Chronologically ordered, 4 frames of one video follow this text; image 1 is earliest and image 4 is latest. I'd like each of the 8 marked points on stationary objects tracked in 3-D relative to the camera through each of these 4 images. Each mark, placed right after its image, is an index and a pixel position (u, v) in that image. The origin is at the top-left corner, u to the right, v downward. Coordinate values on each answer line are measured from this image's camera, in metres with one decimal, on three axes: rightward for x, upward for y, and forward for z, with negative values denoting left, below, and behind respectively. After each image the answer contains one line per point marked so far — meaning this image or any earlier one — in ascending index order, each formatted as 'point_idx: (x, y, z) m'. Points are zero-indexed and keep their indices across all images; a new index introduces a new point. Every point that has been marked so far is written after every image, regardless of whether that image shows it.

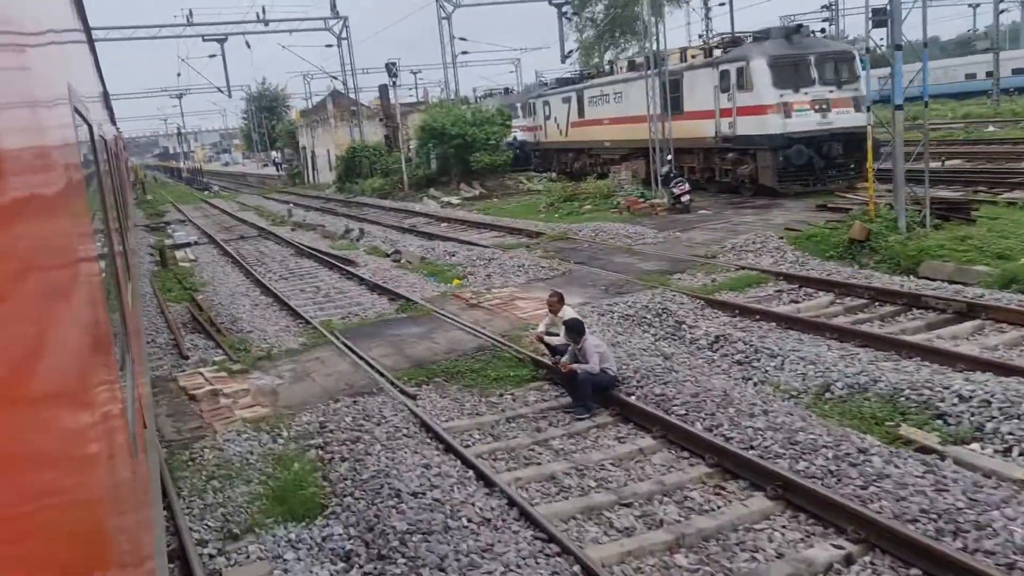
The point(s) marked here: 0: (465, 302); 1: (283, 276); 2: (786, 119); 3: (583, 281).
0: (-0.5, -0.2, +10.3) m
1: (-3.9, +0.2, +15.1) m
2: (+4.8, +3.0, +15.5) m
3: (+0.8, +0.1, +10.6) m
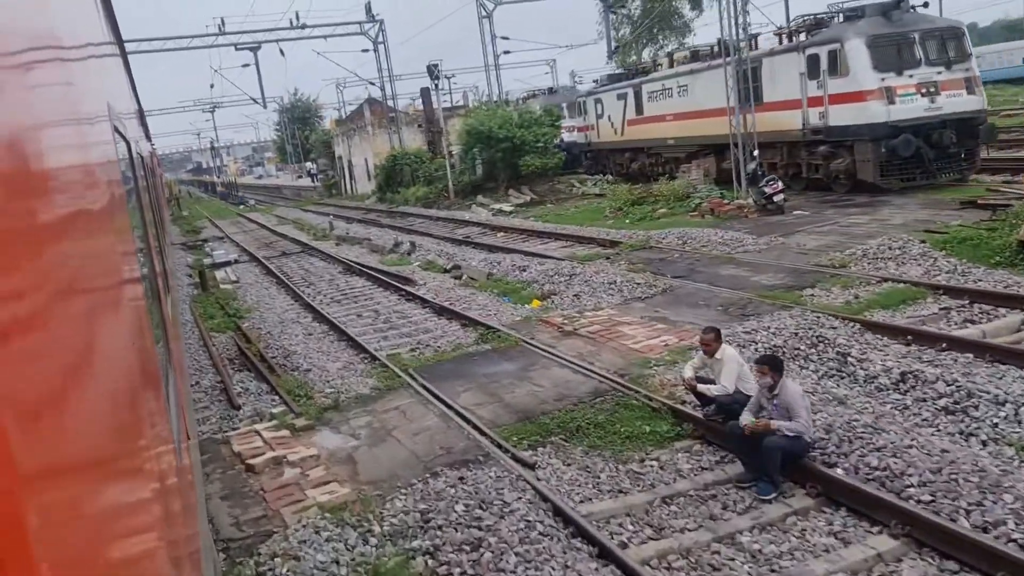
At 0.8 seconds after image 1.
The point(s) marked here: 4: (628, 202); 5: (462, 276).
0: (+0.4, -0.4, +8.8) m
1: (-2.7, -0.2, +13.7) m
2: (+5.9, +2.8, +13.8) m
3: (+1.8, -0.1, +9.1) m
4: (+2.3, +1.7, +17.9) m
5: (-0.8, +0.2, +13.9) m
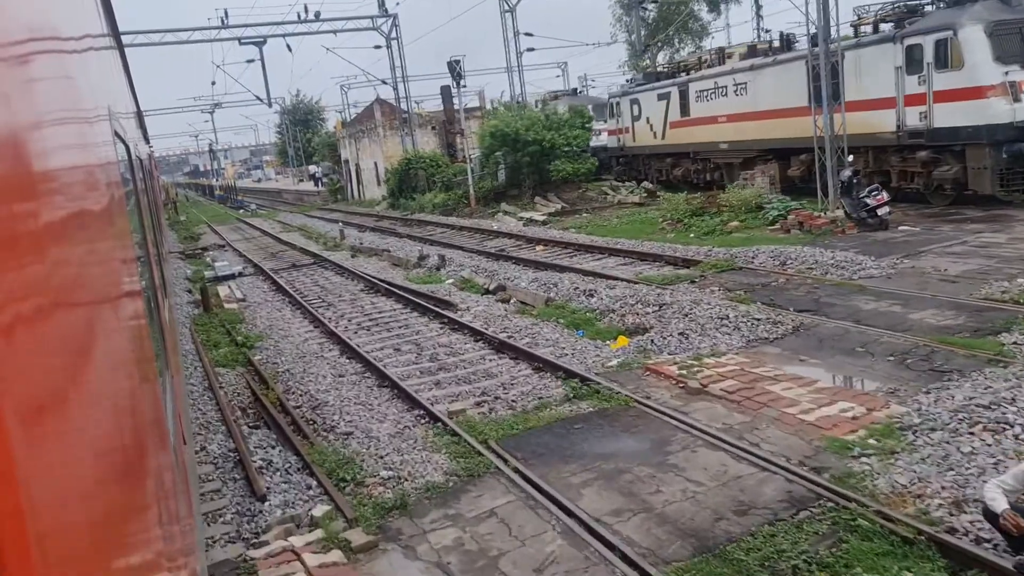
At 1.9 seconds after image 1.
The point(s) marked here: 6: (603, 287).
0: (+1.2, -0.7, +6.7) m
1: (-2.0, -0.5, +11.6) m
2: (+6.6, +2.4, +11.8) m
3: (+2.6, -0.5, +7.0) m
4: (+3.1, +1.3, +15.8) m
5: (0.0, -0.2, +11.9) m
6: (+1.1, 0.0, +11.1) m
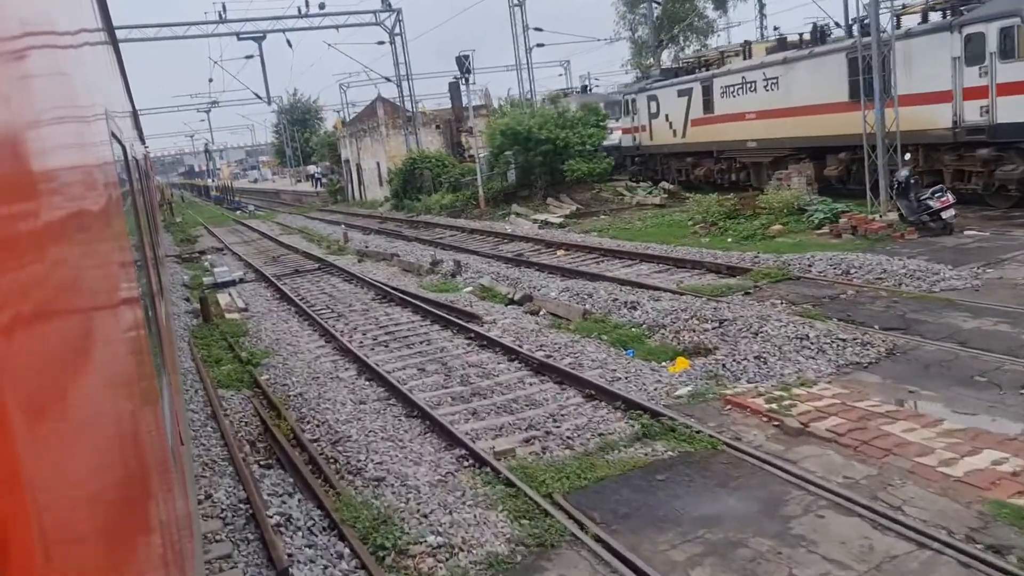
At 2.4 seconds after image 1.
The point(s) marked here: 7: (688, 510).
0: (+1.6, -0.9, +5.7) m
1: (-1.6, -0.6, +10.6) m
2: (+7.0, +2.3, +10.8) m
3: (+3.0, -0.6, +6.0) m
4: (+3.4, +1.2, +14.8) m
5: (+0.4, -0.3, +10.8) m
6: (+1.5, -0.1, +10.1) m
7: (+0.9, -1.1, +4.6) m
